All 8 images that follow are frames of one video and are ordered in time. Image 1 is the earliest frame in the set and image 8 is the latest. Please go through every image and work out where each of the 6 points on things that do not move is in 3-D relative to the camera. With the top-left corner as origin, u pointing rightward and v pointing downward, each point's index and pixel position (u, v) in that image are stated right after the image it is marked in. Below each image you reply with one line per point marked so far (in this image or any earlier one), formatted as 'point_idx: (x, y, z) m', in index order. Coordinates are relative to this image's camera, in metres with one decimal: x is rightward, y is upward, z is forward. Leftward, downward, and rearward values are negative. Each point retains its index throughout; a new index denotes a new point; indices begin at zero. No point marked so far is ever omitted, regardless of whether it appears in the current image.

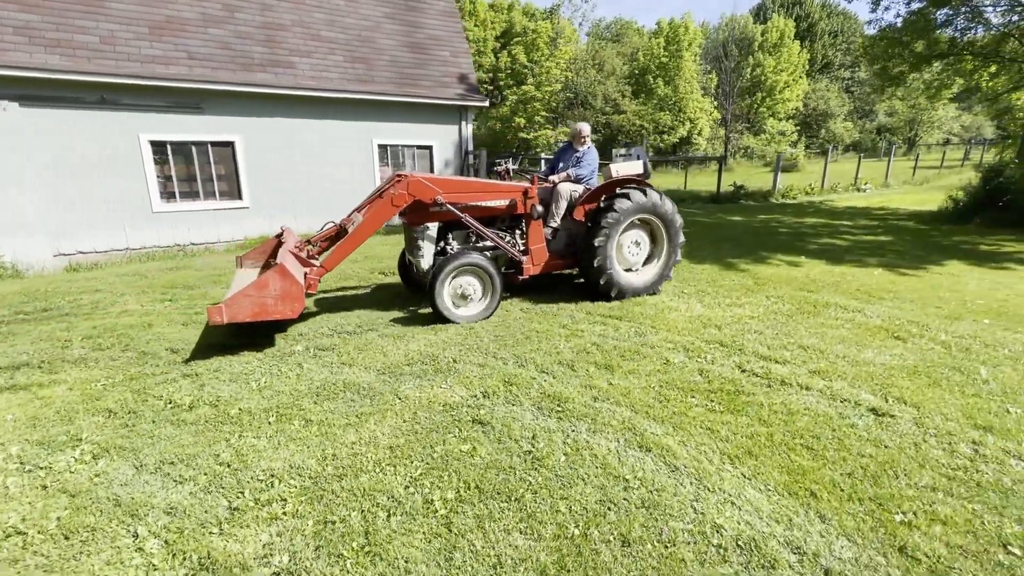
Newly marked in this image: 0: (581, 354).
0: (+0.5, -0.5, +3.6) m
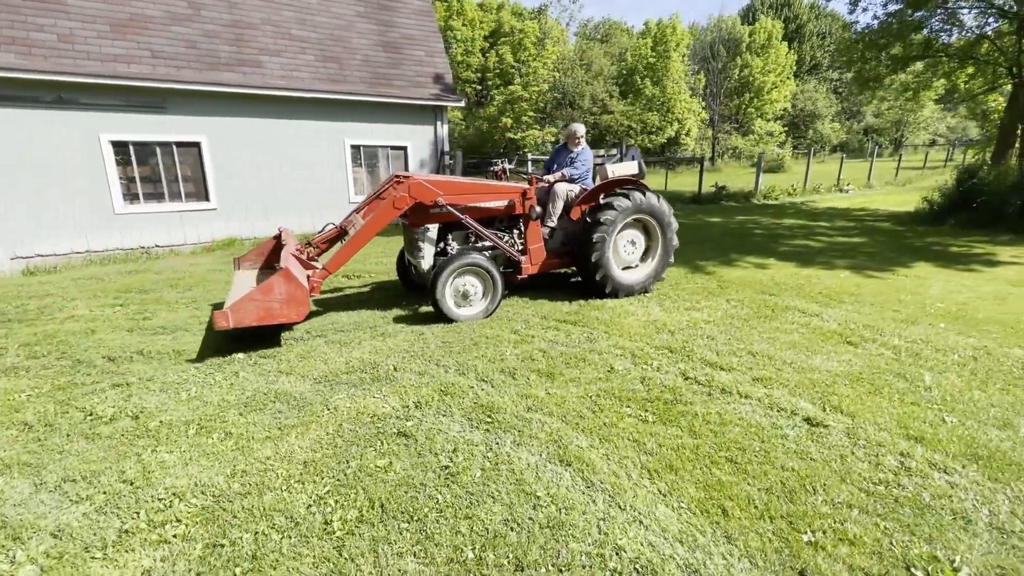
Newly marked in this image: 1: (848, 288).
0: (+0.1, -0.5, +3.5) m
1: (+3.8, 0.0, +5.4) m
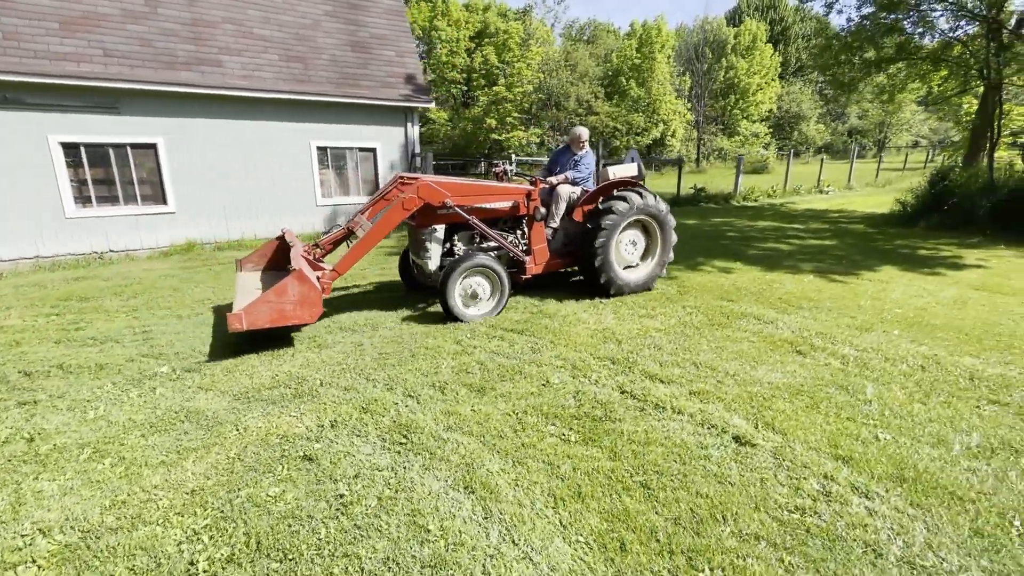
0: (-0.4, -0.6, +3.3) m
1: (+3.3, -0.1, +5.3) m
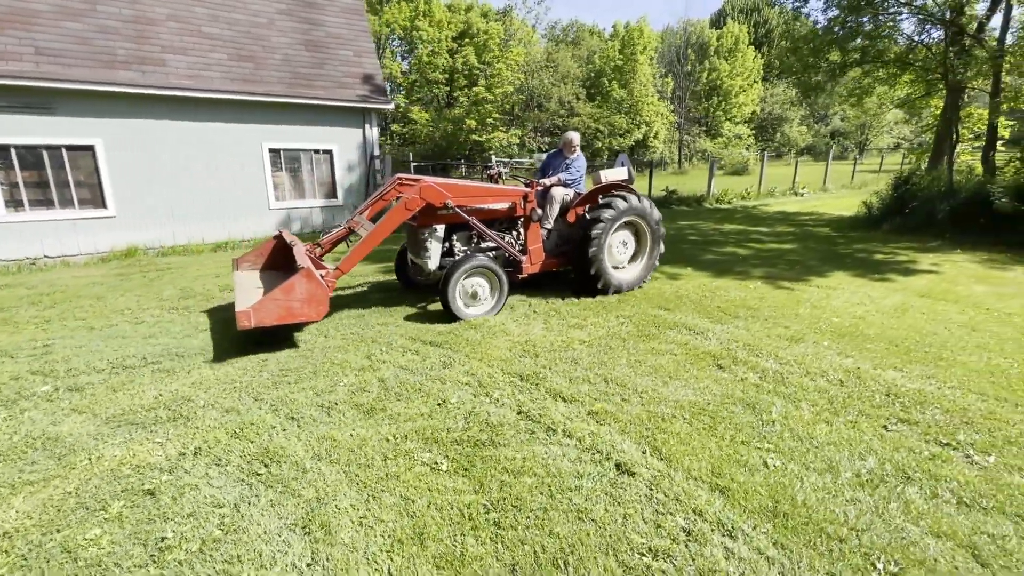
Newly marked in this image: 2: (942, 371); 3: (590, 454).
0: (-1.1, -0.7, +3.1) m
1: (+2.6, -0.1, +5.2) m
2: (+3.1, -0.6, +3.5) m
3: (+0.4, -0.9, +2.4) m
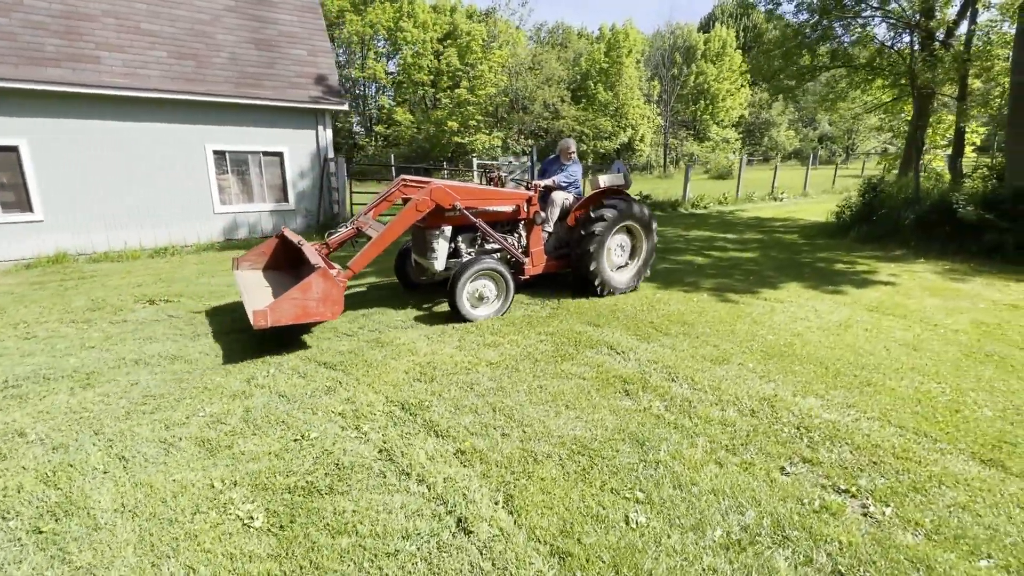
0: (-1.8, -0.8, +2.8) m
1: (+1.8, -0.3, +4.9) m
2: (+2.4, -0.8, +3.2) m
3: (-0.3, -1.0, +2.1) m
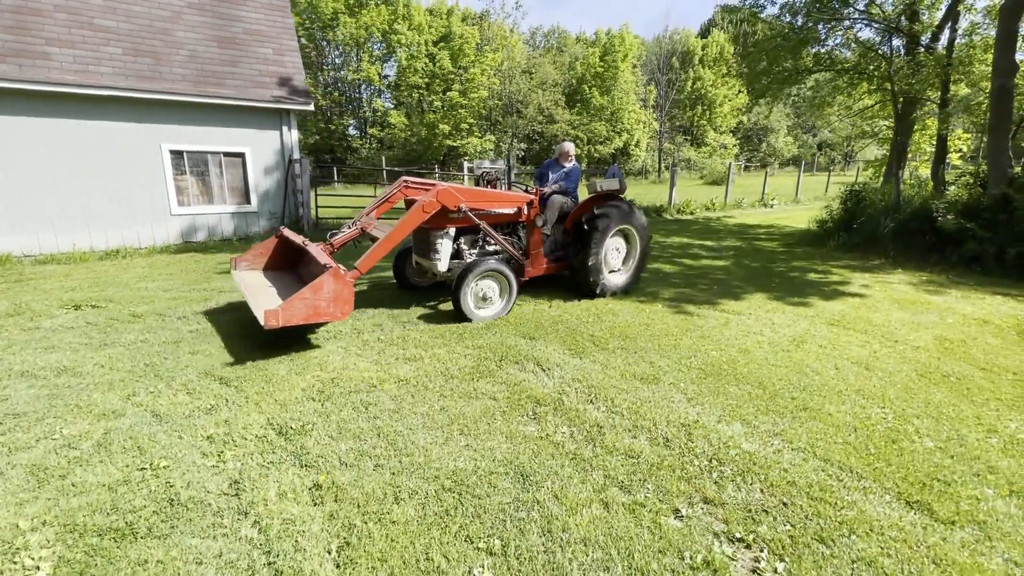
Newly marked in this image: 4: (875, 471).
0: (-2.5, -0.9, +2.5) m
1: (+1.2, -0.4, +4.6) m
2: (+1.7, -0.9, +2.9) m
3: (-1.0, -1.0, +1.8) m
4: (+1.9, -1.0, +2.5) m
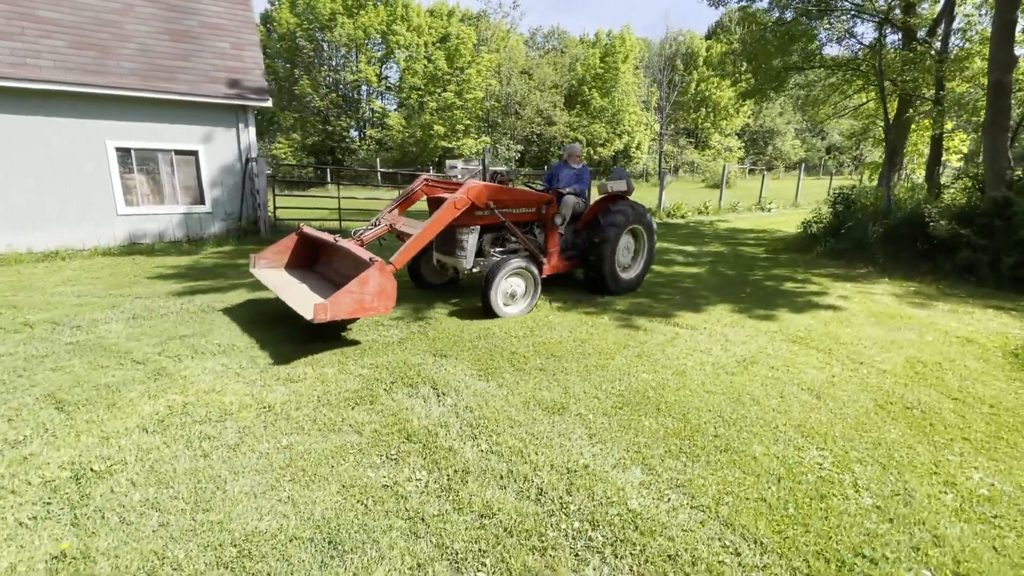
0: (-3.2, -0.9, +2.1) m
1: (+0.4, -0.5, +4.1) m
2: (+1.0, -0.9, +2.4) m
3: (-1.8, -1.1, +1.4) m
4: (+1.1, -1.1, +2.0) m
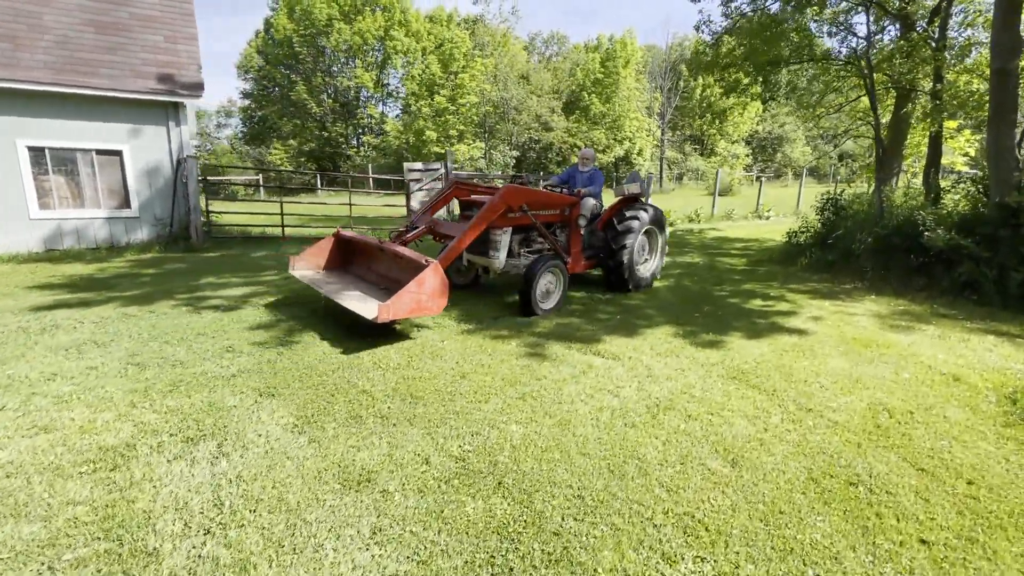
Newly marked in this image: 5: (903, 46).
0: (-4.2, -1.0, +1.4) m
1: (-0.5, -0.6, +3.3) m
2: (0.0, -1.1, +1.6) m
3: (-2.8, -1.2, +0.6) m
4: (+0.1, -1.2, +1.2) m
5: (+6.1, +3.7, +7.3) m
